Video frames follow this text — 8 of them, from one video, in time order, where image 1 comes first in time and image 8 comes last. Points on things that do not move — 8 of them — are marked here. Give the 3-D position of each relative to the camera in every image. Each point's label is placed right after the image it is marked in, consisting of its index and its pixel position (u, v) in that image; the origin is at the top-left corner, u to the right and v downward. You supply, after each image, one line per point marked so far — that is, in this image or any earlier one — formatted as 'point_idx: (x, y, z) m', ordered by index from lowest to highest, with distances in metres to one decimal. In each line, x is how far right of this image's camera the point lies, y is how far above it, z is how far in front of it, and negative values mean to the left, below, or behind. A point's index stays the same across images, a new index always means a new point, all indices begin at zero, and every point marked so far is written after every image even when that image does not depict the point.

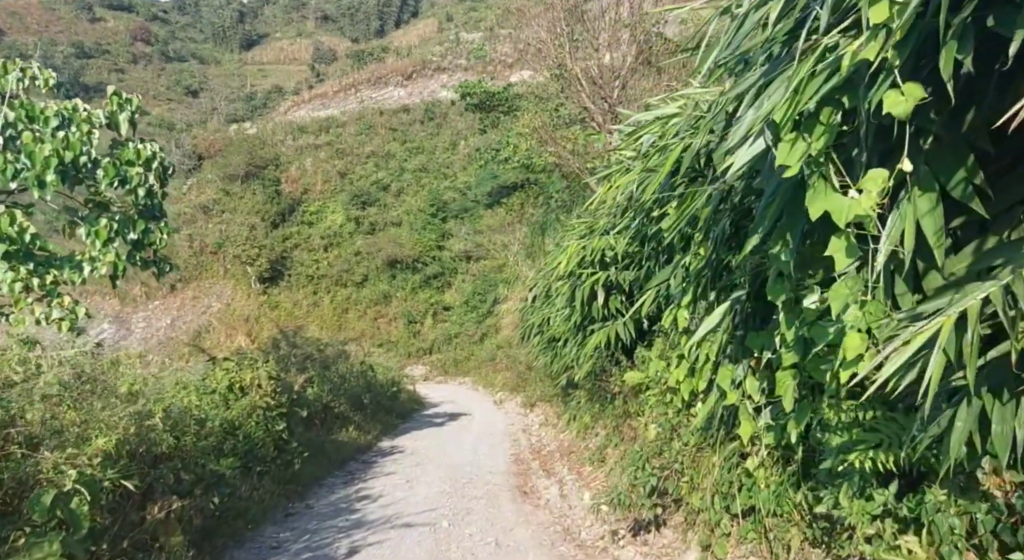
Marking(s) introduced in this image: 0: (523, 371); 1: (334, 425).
0: (+0.2, -1.9, +18.2) m
1: (-2.5, -2.2, +12.4) m
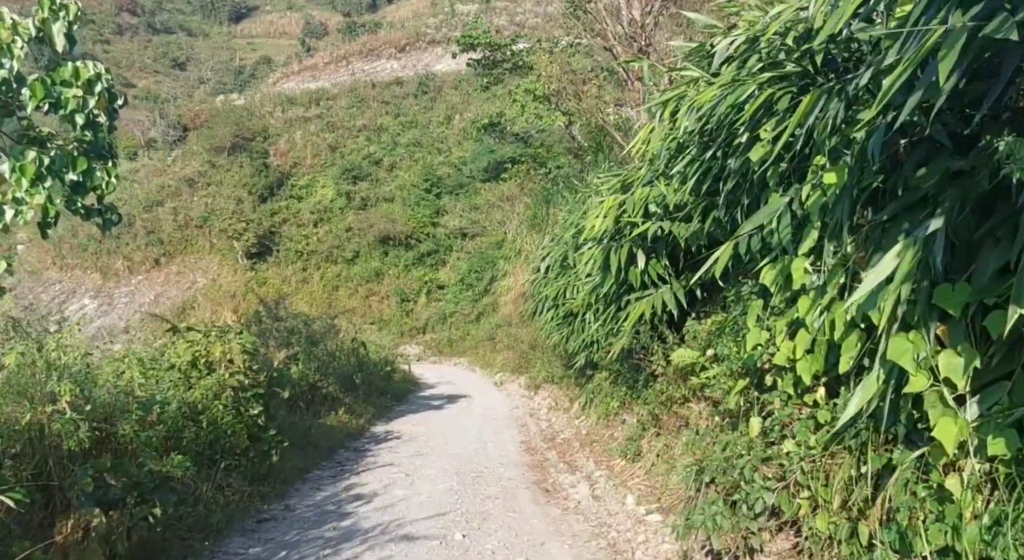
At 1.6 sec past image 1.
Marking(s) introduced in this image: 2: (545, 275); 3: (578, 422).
0: (+0.3, -1.4, +16.9) m
1: (-2.4, -1.7, +11.1) m
2: (+0.4, +0.1, +11.1) m
3: (+0.8, -1.7, +10.2) m
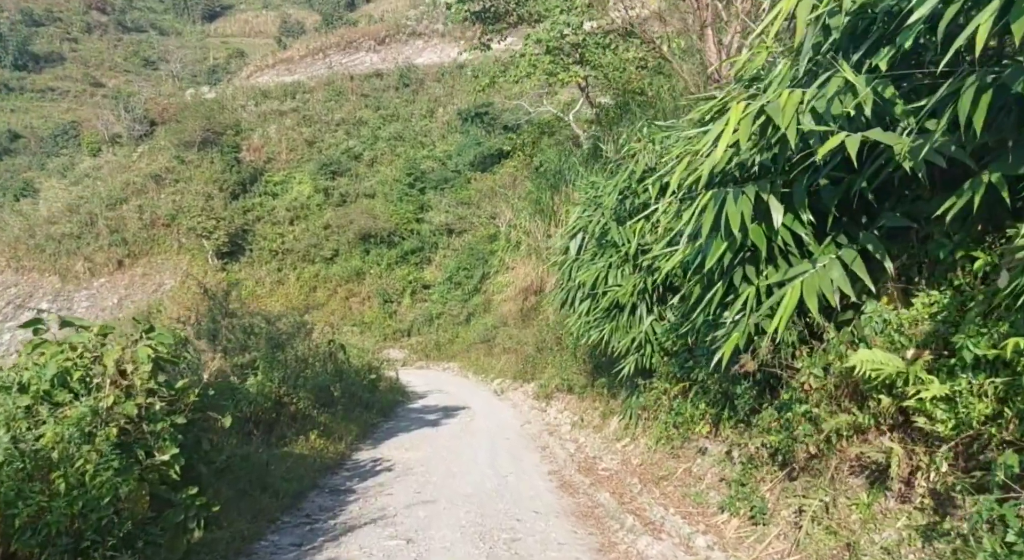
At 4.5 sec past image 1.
0: (+0.3, -1.3, +14.5) m
1: (-2.2, -1.6, +8.6) m
2: (+0.6, +0.2, +8.7) m
3: (+1.0, -1.5, +7.8) m
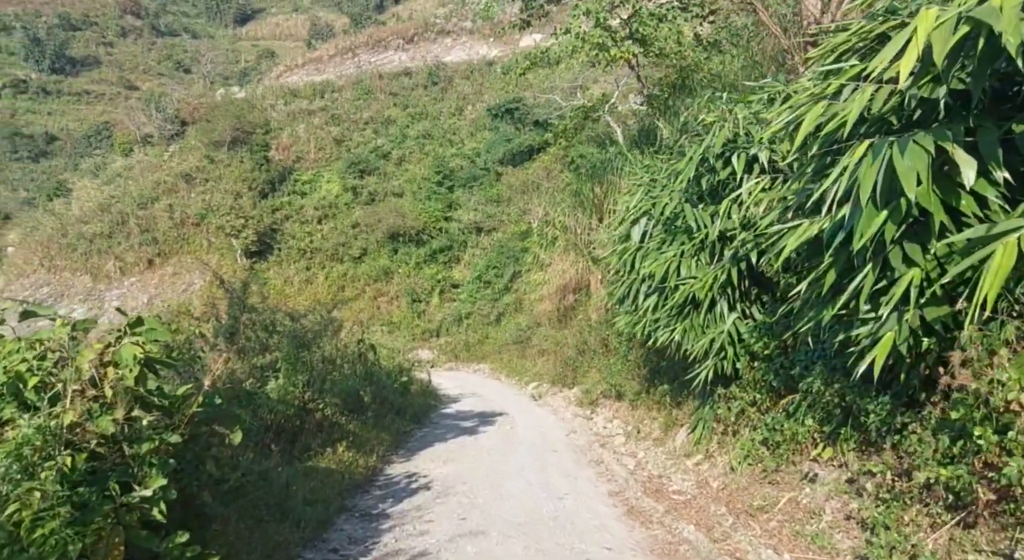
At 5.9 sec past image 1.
0: (+1.0, -1.2, +13.5) m
1: (-1.8, -1.5, +7.7) m
2: (+1.1, +0.3, +7.6) m
3: (+1.5, -1.4, +6.8) m
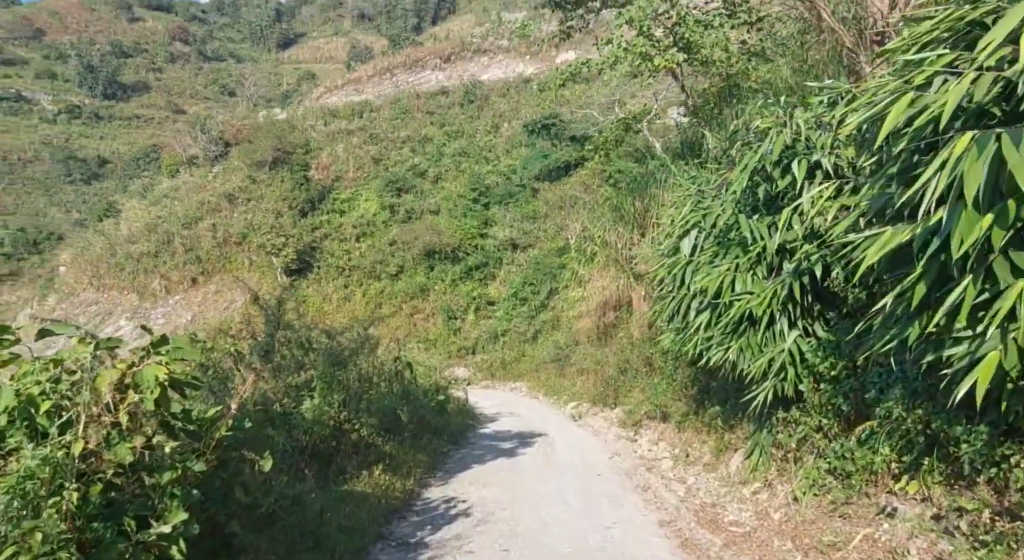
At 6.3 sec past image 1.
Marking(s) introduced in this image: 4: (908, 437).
0: (+1.6, -1.5, +13.0) m
1: (-1.4, -1.6, +7.3) m
2: (+1.5, +0.1, +7.2) m
3: (+1.8, -1.6, +6.3) m
4: (+2.1, -0.8, +4.6) m
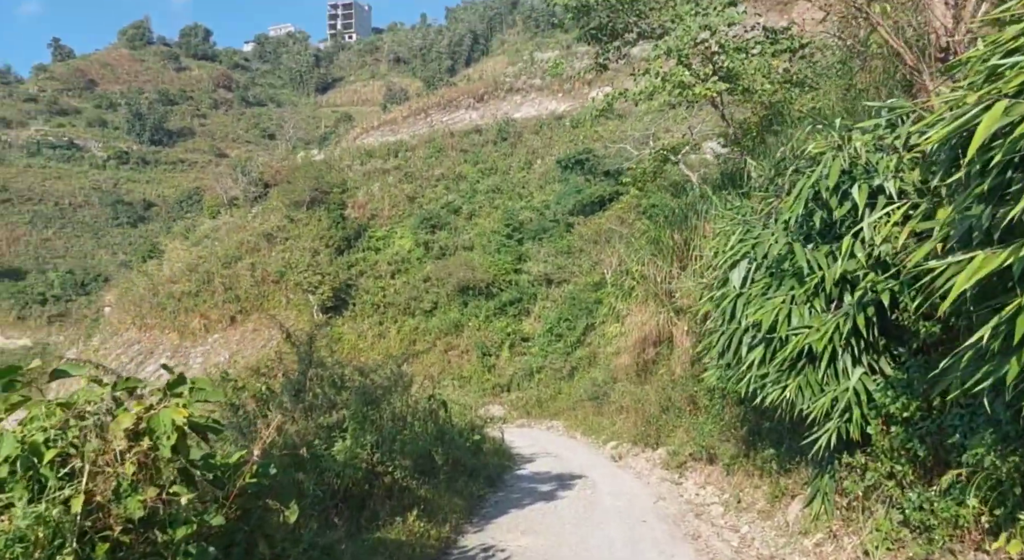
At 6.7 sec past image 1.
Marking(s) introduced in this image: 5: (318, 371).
0: (+2.1, -2.0, +12.6) m
1: (-1.1, -1.9, +7.0) m
2: (+1.8, -0.1, +6.8) m
3: (+2.1, -1.8, +5.8) m
4: (+2.3, -1.0, +4.1) m
5: (-1.6, -0.8, +7.2) m
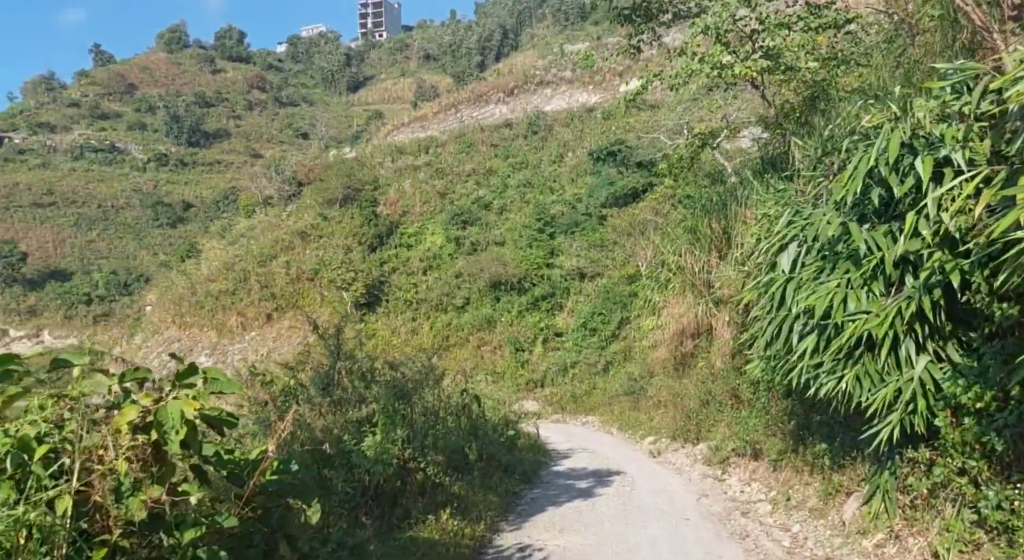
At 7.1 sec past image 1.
0: (+2.6, -1.8, +12.2) m
1: (-0.8, -1.8, +6.7) m
2: (+2.0, 0.0, +6.4) m
3: (+2.3, -1.7, +5.4) m
4: (+2.5, -0.9, +3.7) m
5: (-1.3, -0.7, +6.9) m
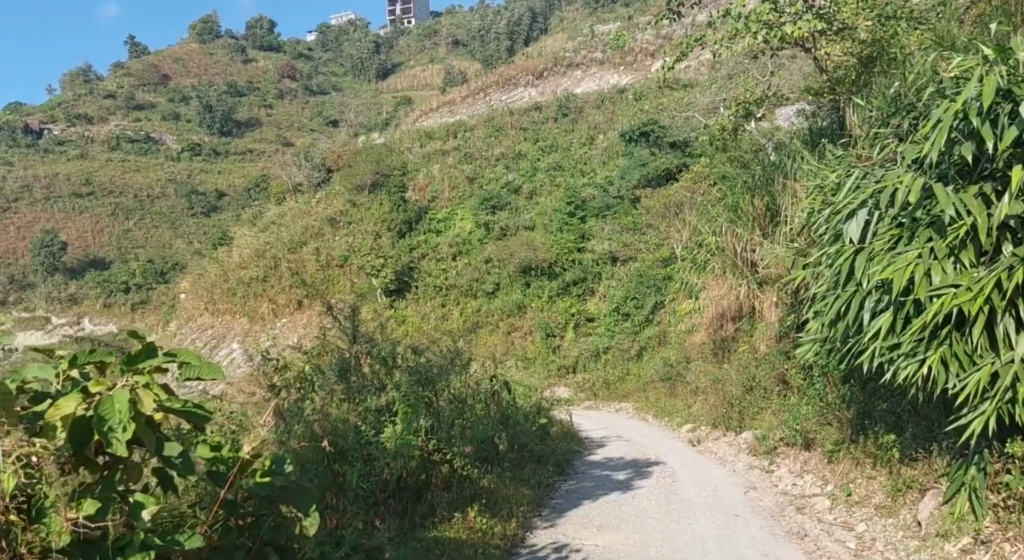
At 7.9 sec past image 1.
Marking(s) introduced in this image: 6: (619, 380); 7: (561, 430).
0: (+3.0, -1.6, +11.4) m
1: (-0.5, -1.7, +6.1) m
2: (+2.3, +0.2, +5.7) m
3: (+2.5, -1.5, +4.7) m
4: (+2.6, -0.7, +3.0) m
5: (-1.1, -0.5, +6.3) m
6: (+2.1, -1.9, +16.7) m
7: (+0.7, -2.0, +11.5) m
